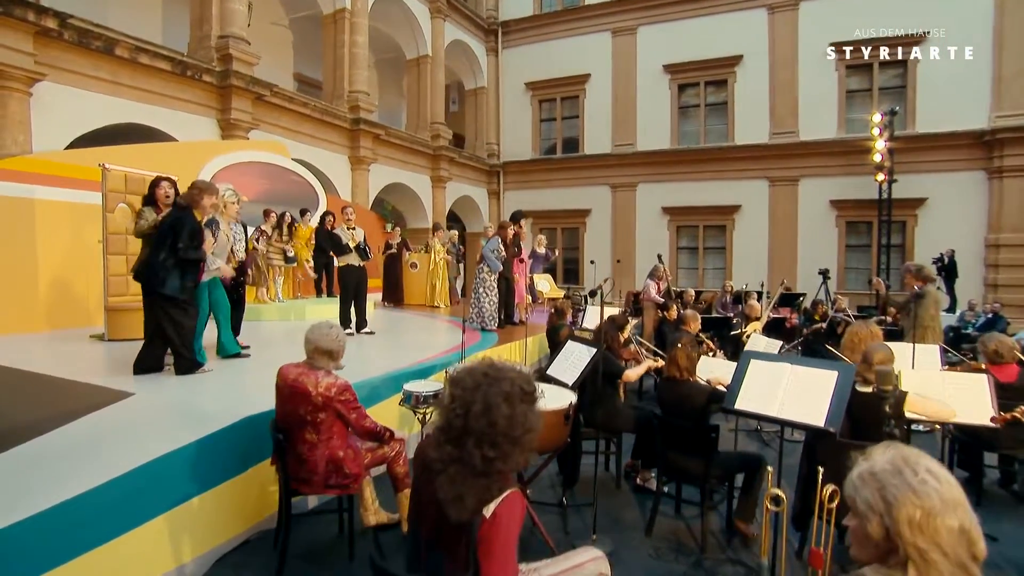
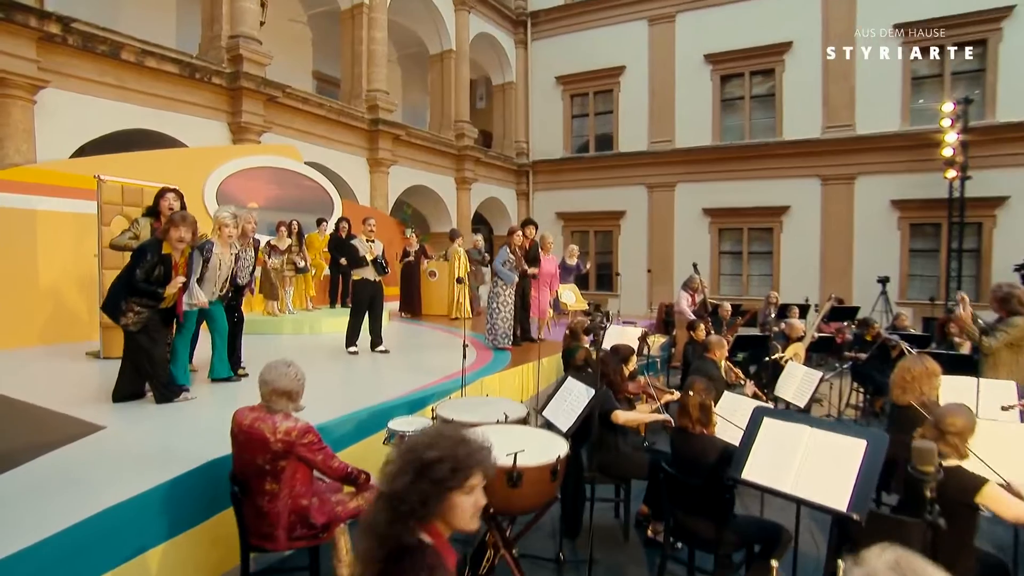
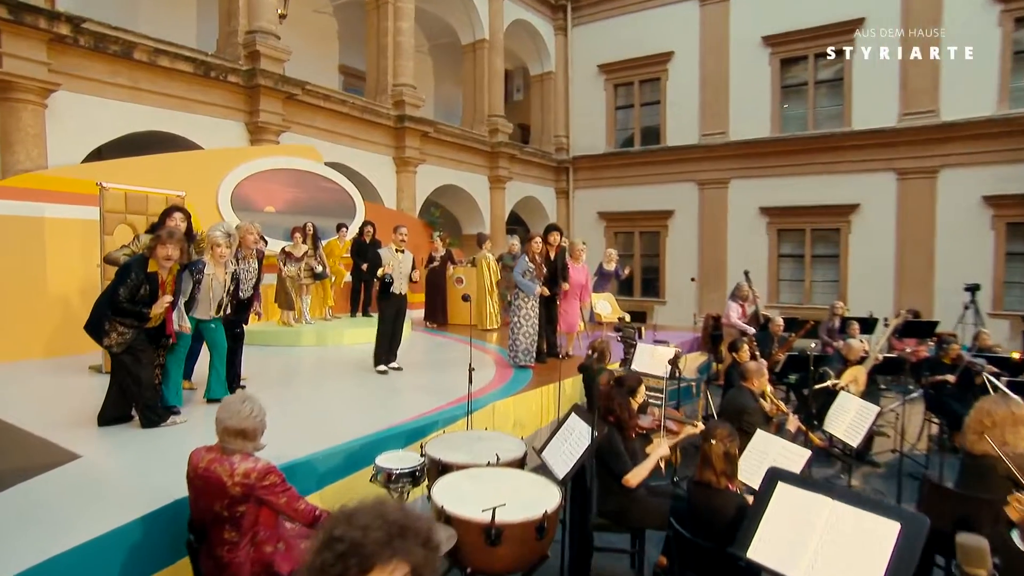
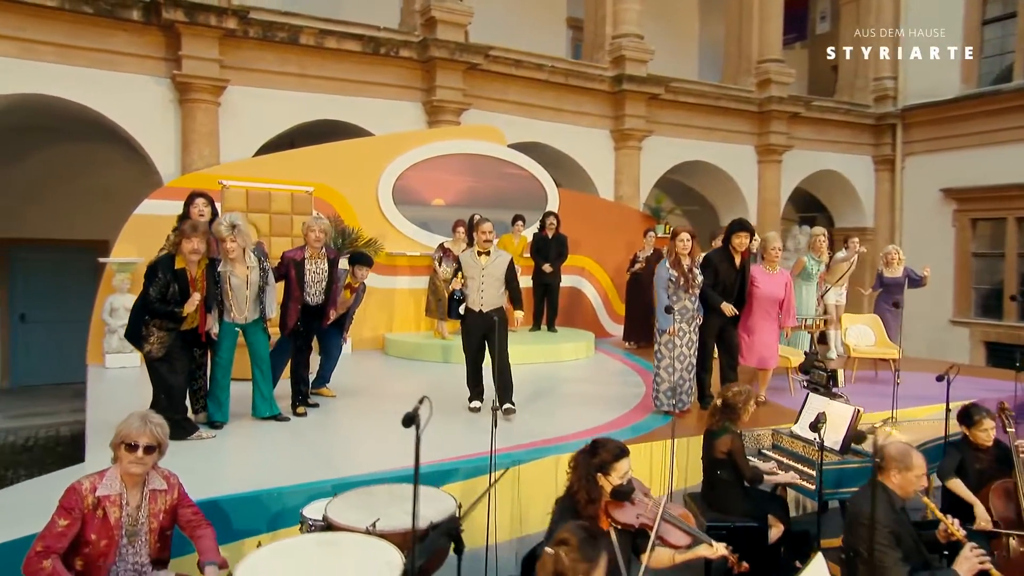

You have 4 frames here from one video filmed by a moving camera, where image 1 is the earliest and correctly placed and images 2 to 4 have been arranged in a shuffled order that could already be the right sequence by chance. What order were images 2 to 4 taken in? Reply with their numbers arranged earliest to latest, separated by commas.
2, 3, 4
